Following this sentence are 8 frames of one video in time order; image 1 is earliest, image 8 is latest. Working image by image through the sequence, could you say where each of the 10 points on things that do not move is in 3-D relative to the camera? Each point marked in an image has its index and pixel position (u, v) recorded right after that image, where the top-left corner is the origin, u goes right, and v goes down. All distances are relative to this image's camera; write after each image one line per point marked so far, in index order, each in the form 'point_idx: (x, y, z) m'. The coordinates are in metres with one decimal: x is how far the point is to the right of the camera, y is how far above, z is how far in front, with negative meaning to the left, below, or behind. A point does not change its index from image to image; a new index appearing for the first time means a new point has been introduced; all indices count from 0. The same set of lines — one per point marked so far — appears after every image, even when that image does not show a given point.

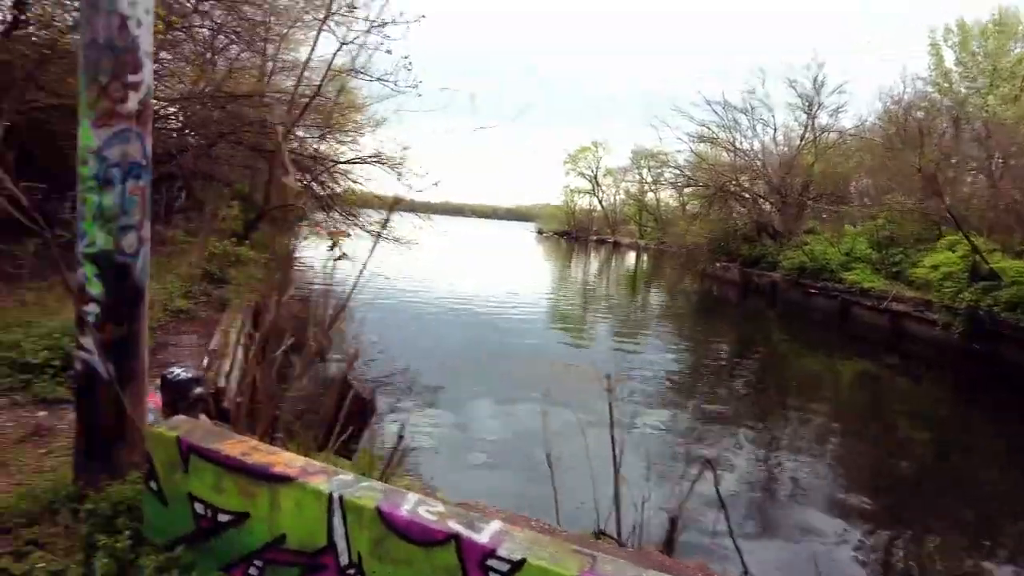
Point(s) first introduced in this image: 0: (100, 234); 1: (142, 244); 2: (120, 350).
0: (-1.8, +0.2, +3.0) m
1: (-1.7, +0.2, +3.1) m
2: (-1.8, -0.3, +3.0) m
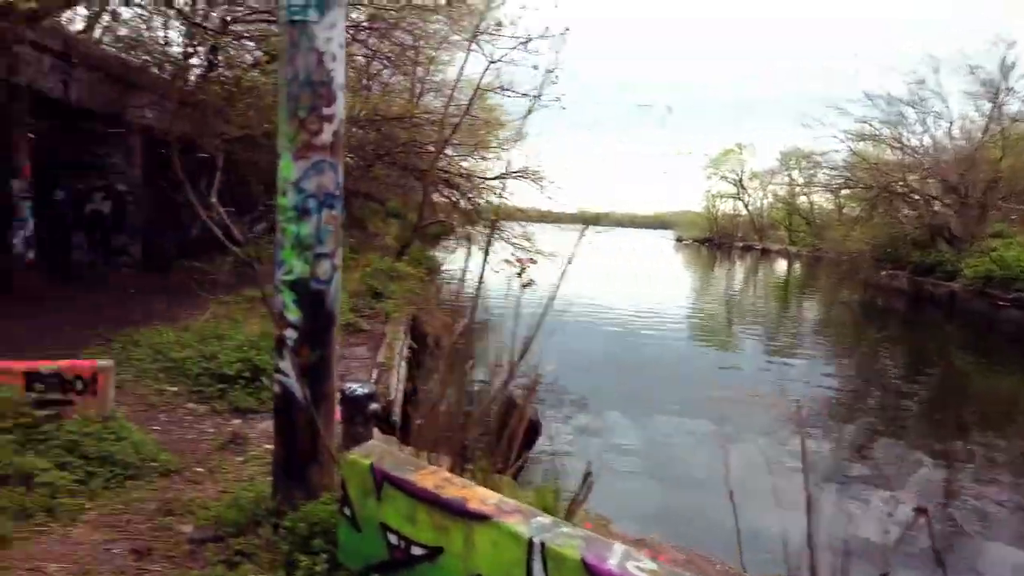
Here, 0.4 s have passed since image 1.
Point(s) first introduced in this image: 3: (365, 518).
0: (-1.0, +0.1, +3.1) m
1: (-0.8, +0.1, +3.2) m
2: (-0.9, -0.4, +3.1) m
3: (-0.6, -0.9, +2.7) m
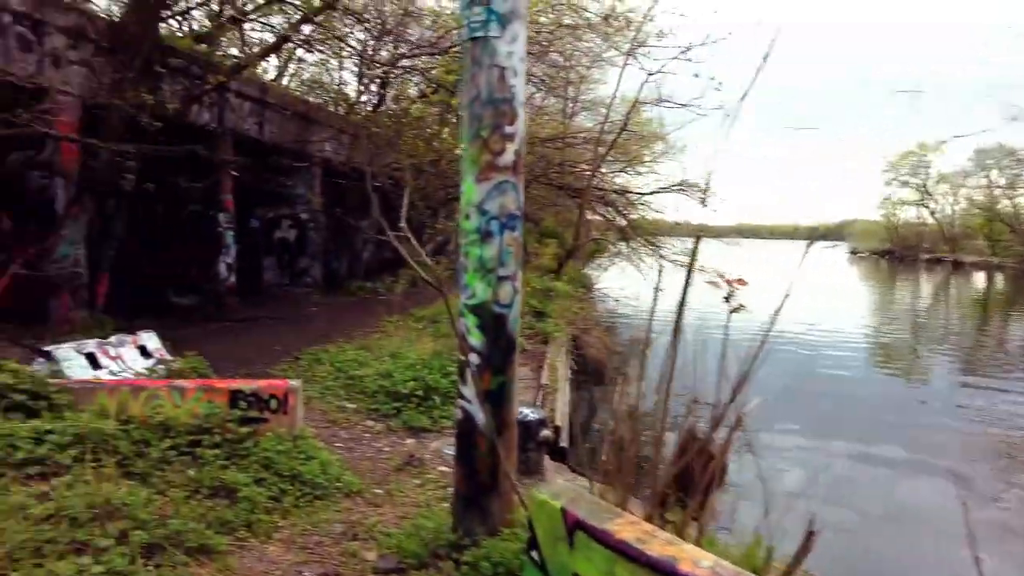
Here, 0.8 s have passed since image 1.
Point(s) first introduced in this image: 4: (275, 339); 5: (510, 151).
0: (-0.1, 0.0, +3.0) m
1: (0.0, 0.0, +3.0) m
2: (-0.1, -0.5, +3.0) m
3: (+0.2, -1.0, +2.5) m
4: (-3.8, -0.8, +10.5) m
5: (0.0, +0.6, +2.9) m
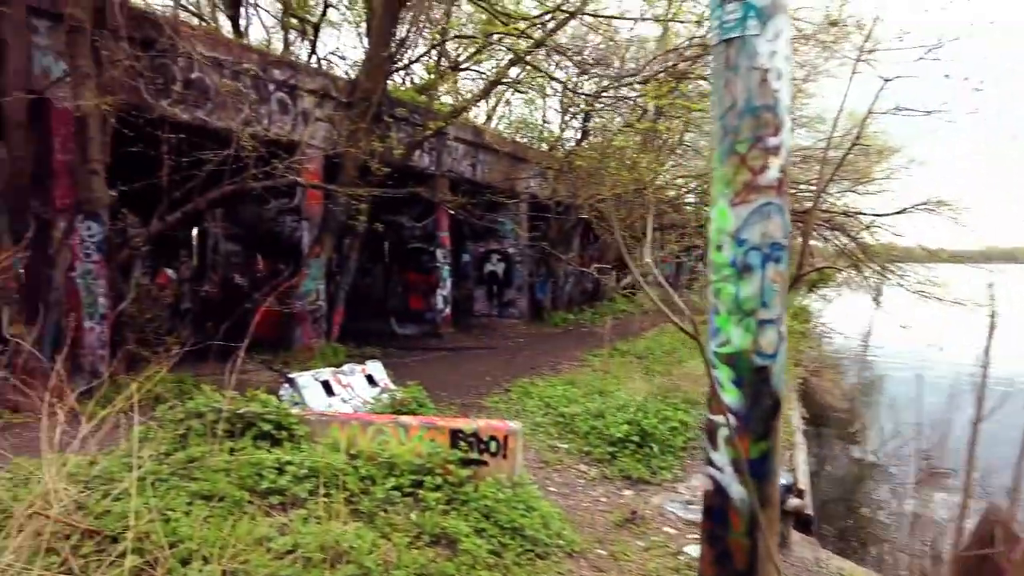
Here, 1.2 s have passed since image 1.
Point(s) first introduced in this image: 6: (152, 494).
0: (+0.8, -0.2, +2.5) m
1: (+1.0, -0.2, +2.5) m
2: (+0.9, -0.7, +2.5) m
3: (+1.0, -1.2, +1.9) m
4: (-0.4, -1.3, +10.7) m
5: (+0.9, +0.4, +2.4) m
6: (-1.9, -1.1, +3.5) m
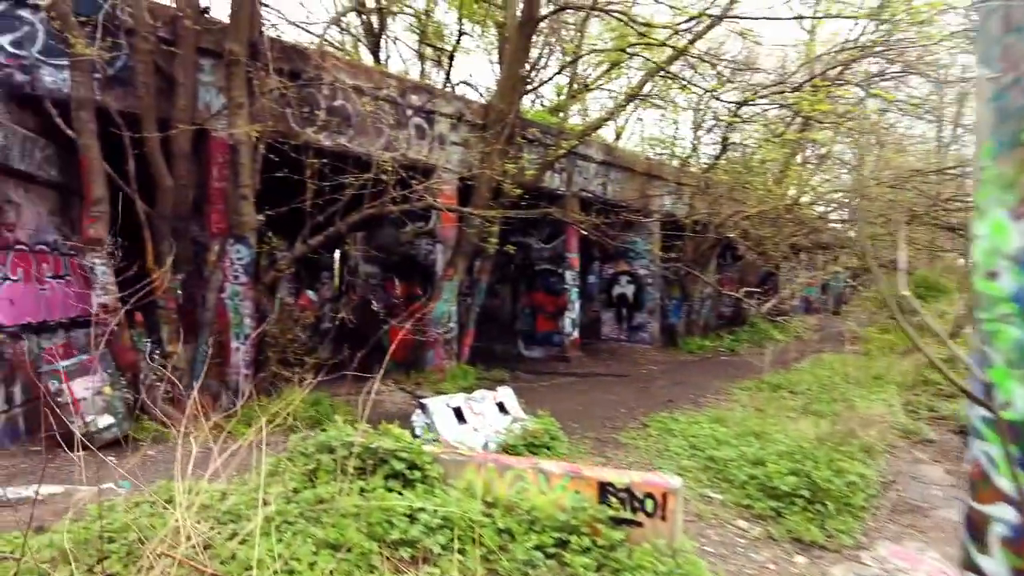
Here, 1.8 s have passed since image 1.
0: (+1.4, -0.3, +1.8) m
1: (+1.5, -0.3, +1.8) m
2: (+1.4, -0.8, +1.8) m
3: (+1.4, -1.3, +1.1) m
4: (+1.6, -1.7, +10.0) m
5: (+1.5, +0.3, +1.7) m
6: (-1.1, -1.2, +3.2) m
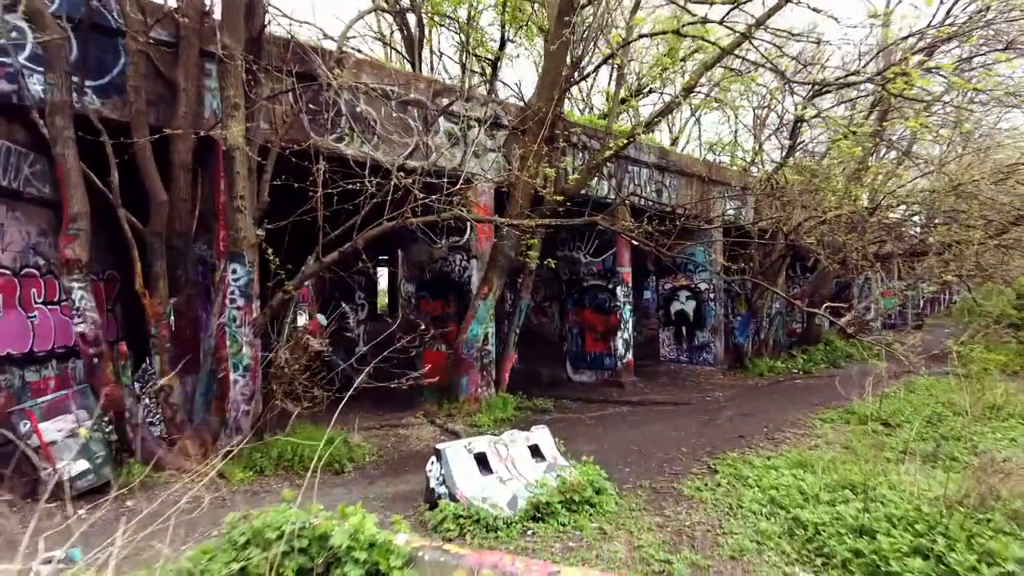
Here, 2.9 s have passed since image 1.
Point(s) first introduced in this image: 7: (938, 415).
0: (+1.2, -0.3, +0.6) m
1: (+1.4, -0.3, +0.5) m
2: (+1.3, -0.8, +0.5) m
3: (+1.2, -1.3, -0.1) m
4: (+2.2, -1.9, +8.7) m
5: (+1.3, +0.3, +0.5) m
6: (-1.2, -1.3, +2.2) m
7: (+5.4, -1.6, +8.4) m
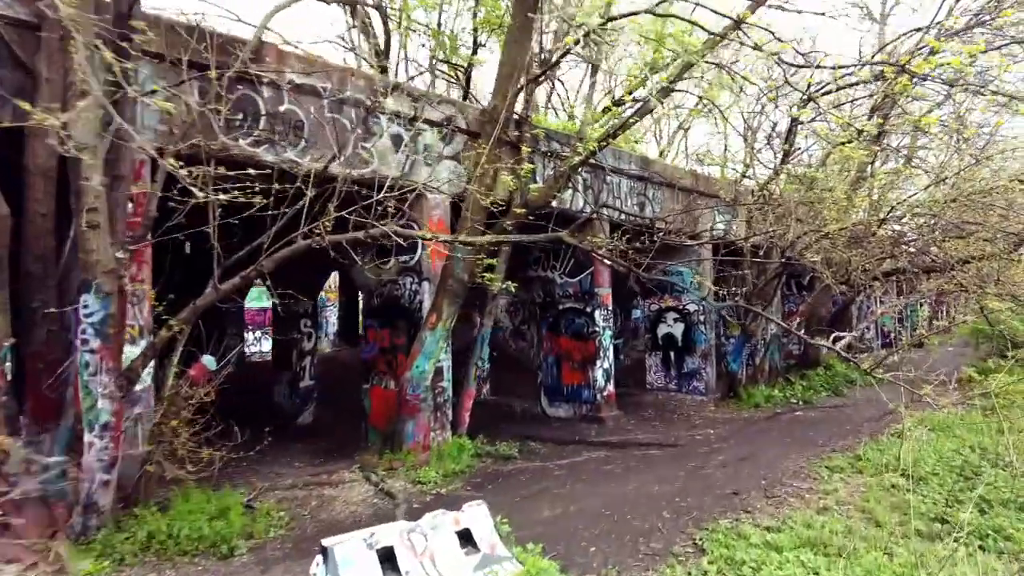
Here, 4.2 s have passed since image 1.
0: (+0.7, -0.4, -0.8) m
1: (+0.9, -0.4, -0.9) m
2: (+0.8, -0.9, -0.9) m
3: (+0.7, -1.4, -1.5) m
4: (+1.6, -2.2, +7.3) m
5: (+0.8, +0.2, -0.9) m
6: (-1.7, -1.5, +0.8) m
7: (+4.9, -1.9, +7.0) m
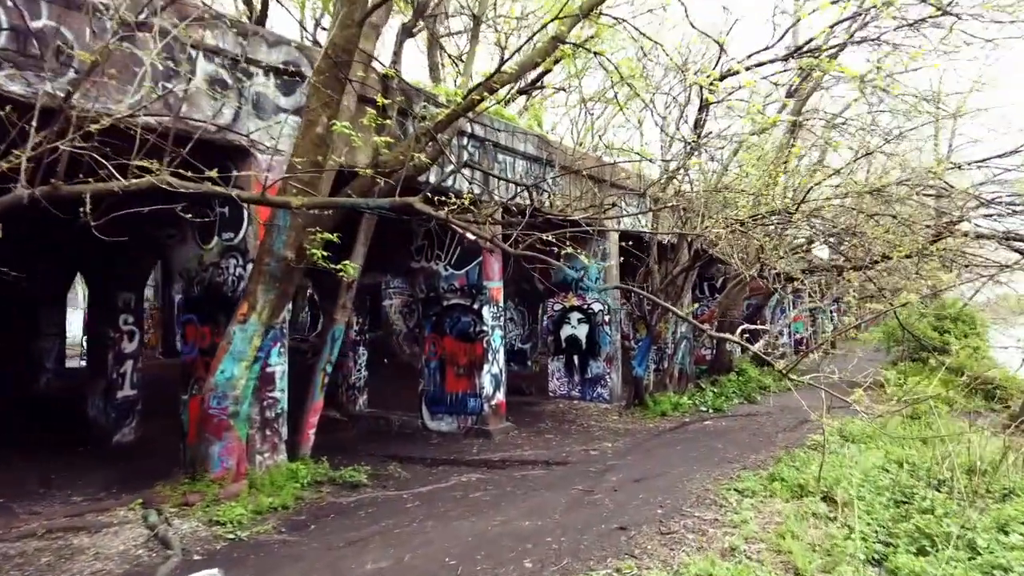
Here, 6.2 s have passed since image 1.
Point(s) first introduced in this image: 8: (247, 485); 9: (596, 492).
0: (+0.1, -0.1, -2.4) m
1: (+0.3, -0.1, -2.5) m
2: (+0.2, -0.6, -2.5) m
3: (+0.2, -1.1, -3.2) m
4: (+0.2, -2.1, +5.7) m
5: (+0.2, +0.5, -2.5) m
6: (-2.4, -1.2, -1.1) m
7: (+3.4, -1.7, +5.8) m
8: (-2.6, -1.9, +6.4) m
9: (+0.9, -2.1, +6.9) m
